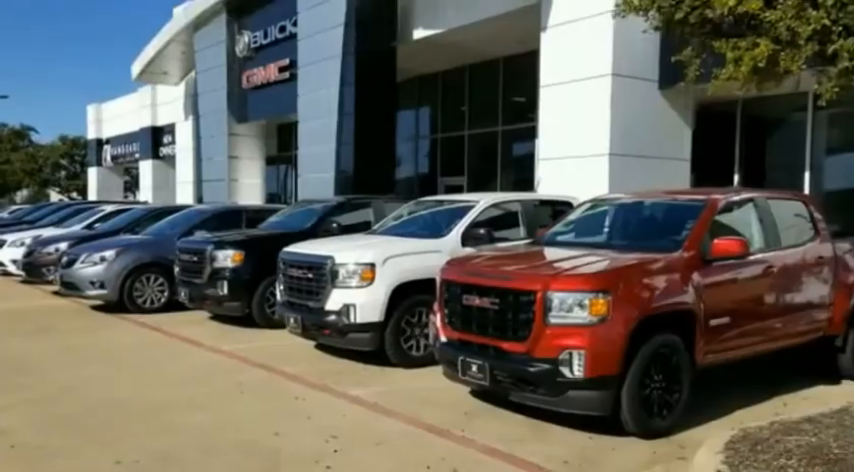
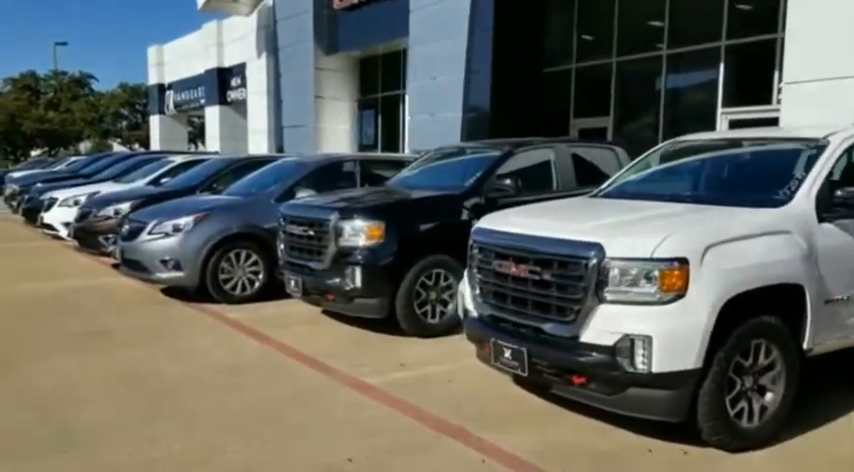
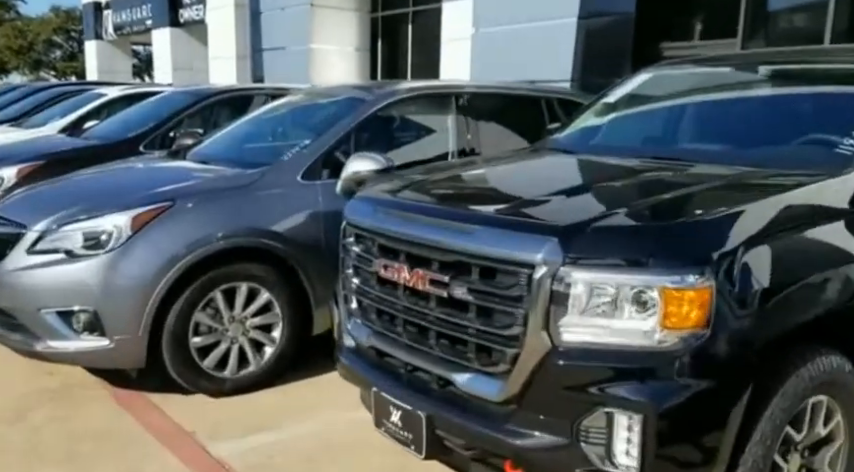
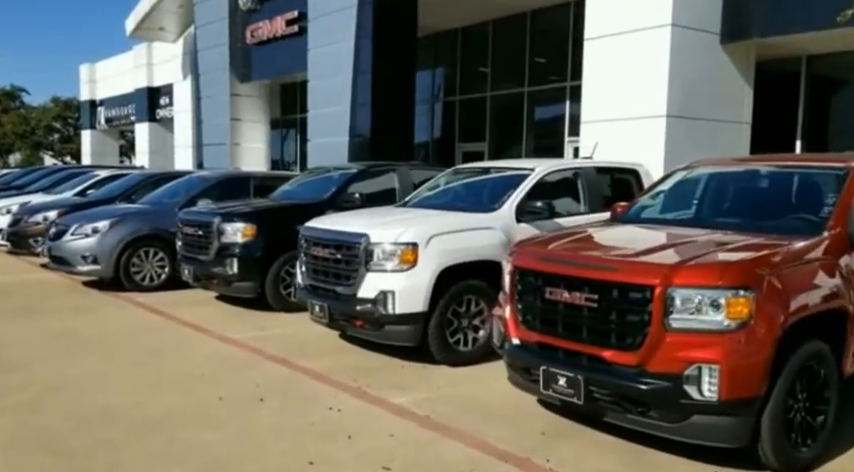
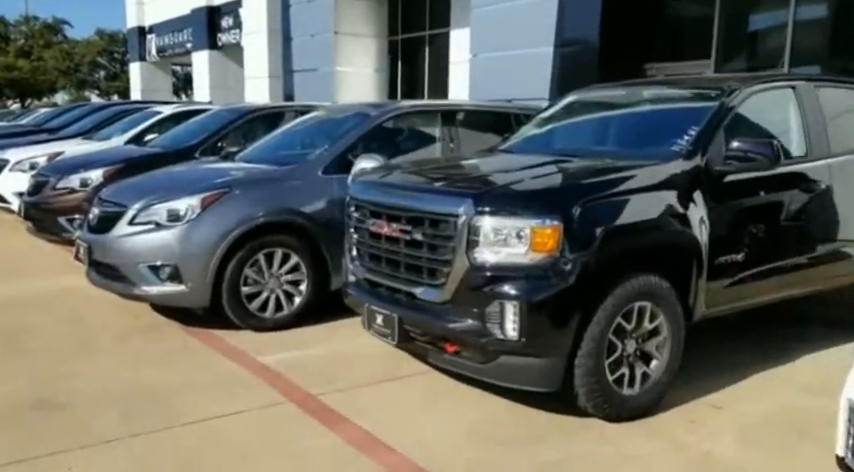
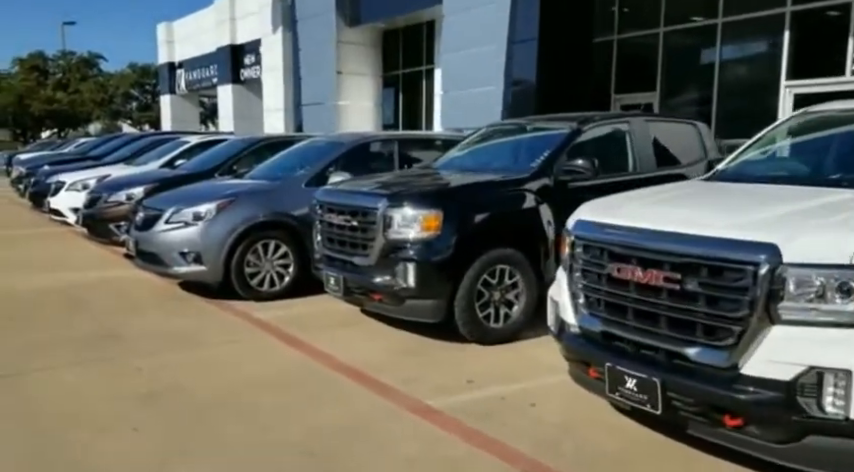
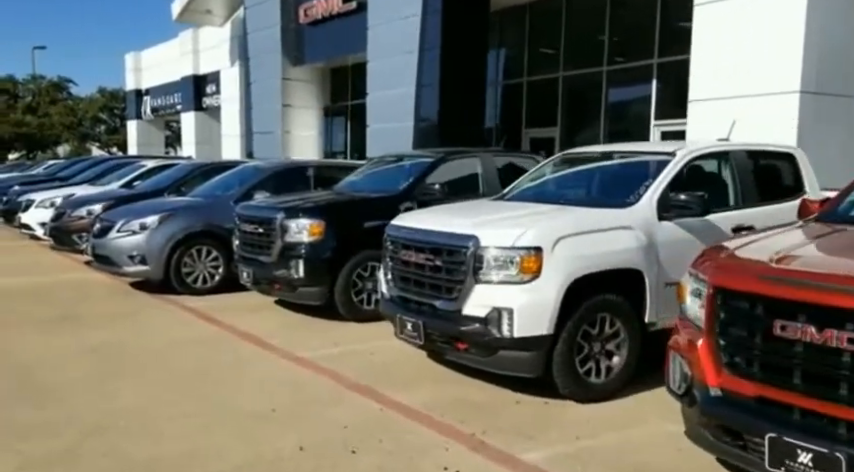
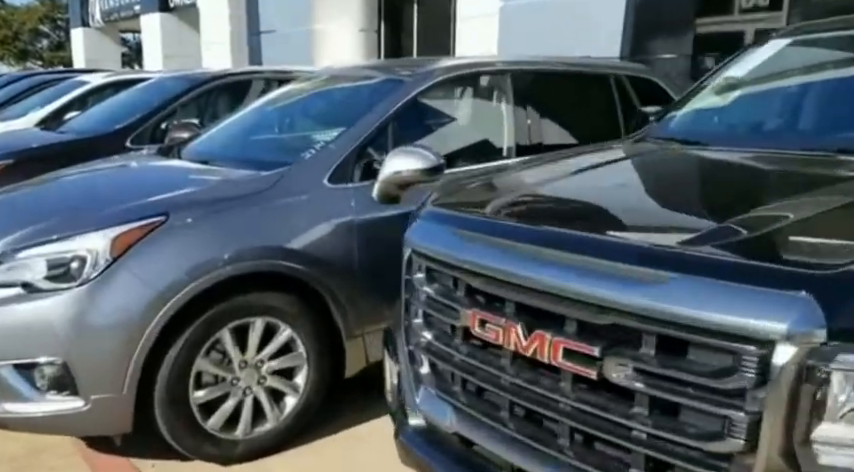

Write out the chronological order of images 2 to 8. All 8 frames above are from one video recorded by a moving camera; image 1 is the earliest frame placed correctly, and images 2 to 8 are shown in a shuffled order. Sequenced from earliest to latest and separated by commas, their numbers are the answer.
4, 7, 2, 6, 5, 3, 8
